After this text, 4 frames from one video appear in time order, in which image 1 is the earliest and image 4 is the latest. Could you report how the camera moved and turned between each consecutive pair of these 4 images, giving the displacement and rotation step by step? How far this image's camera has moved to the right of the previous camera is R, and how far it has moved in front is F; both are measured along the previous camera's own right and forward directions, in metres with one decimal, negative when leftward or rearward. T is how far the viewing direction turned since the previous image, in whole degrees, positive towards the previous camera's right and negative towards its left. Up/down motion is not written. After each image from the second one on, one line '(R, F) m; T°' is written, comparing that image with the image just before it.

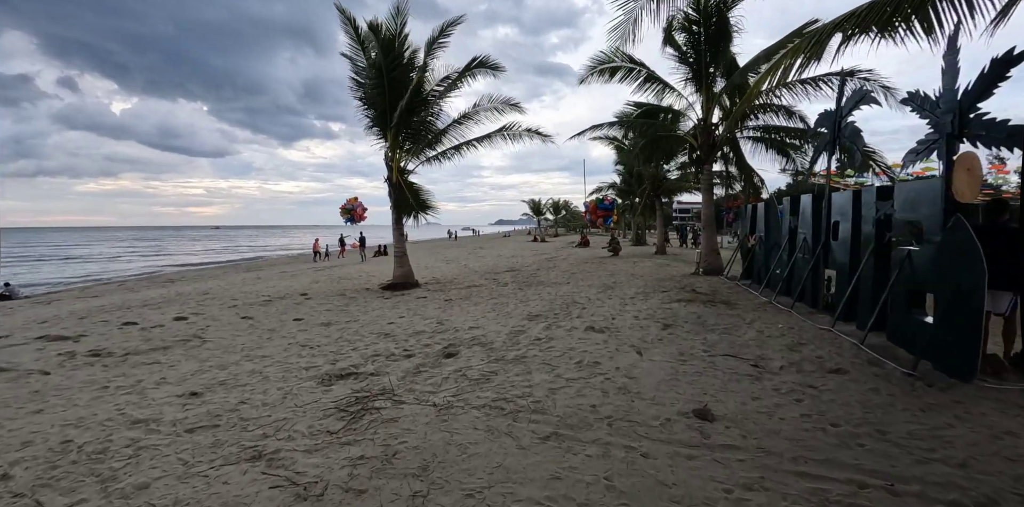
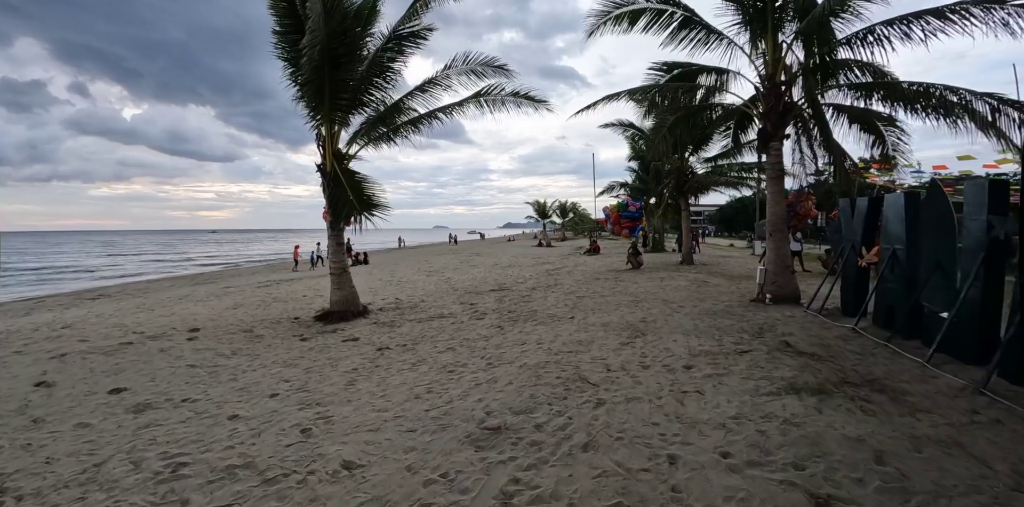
(+0.5, +3.6) m; -1°
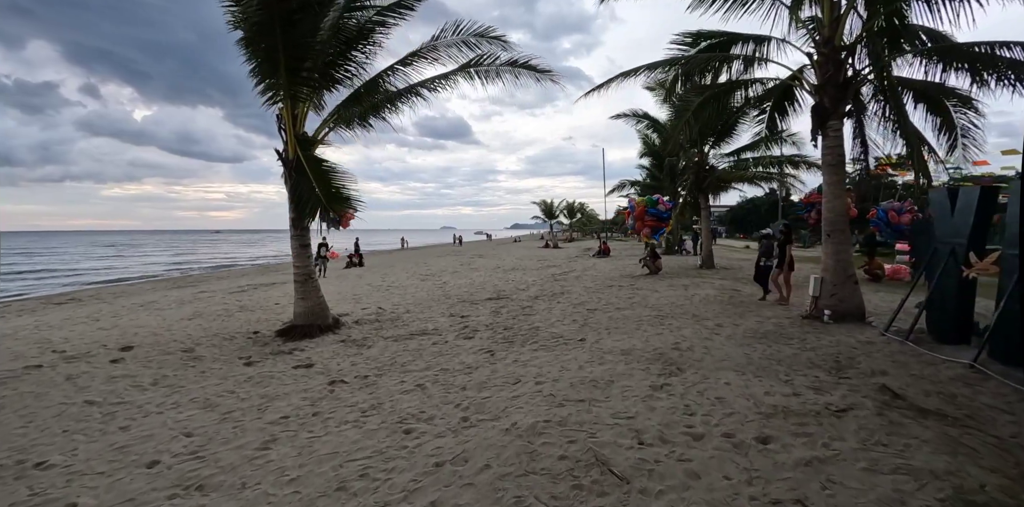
(+0.2, +1.4) m; -1°
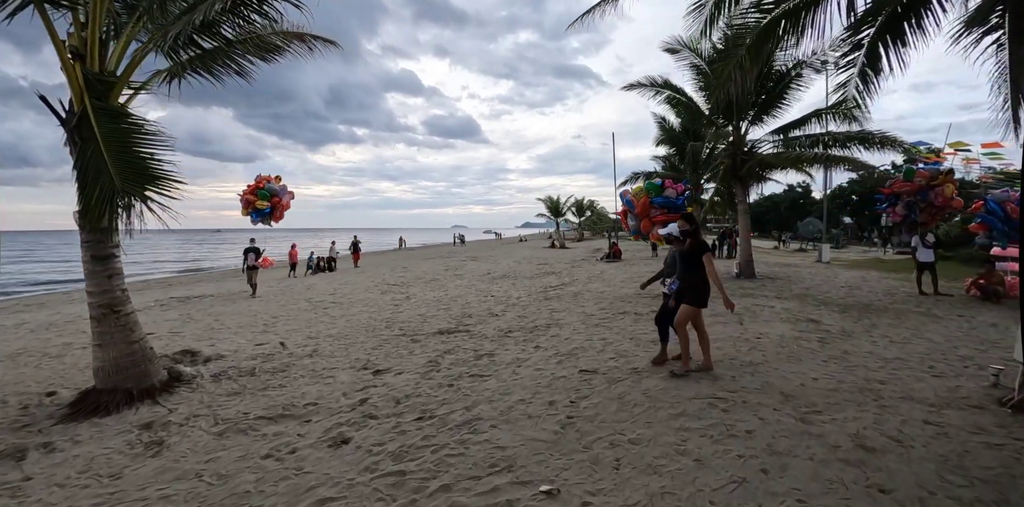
(+0.7, +3.0) m; -1°
